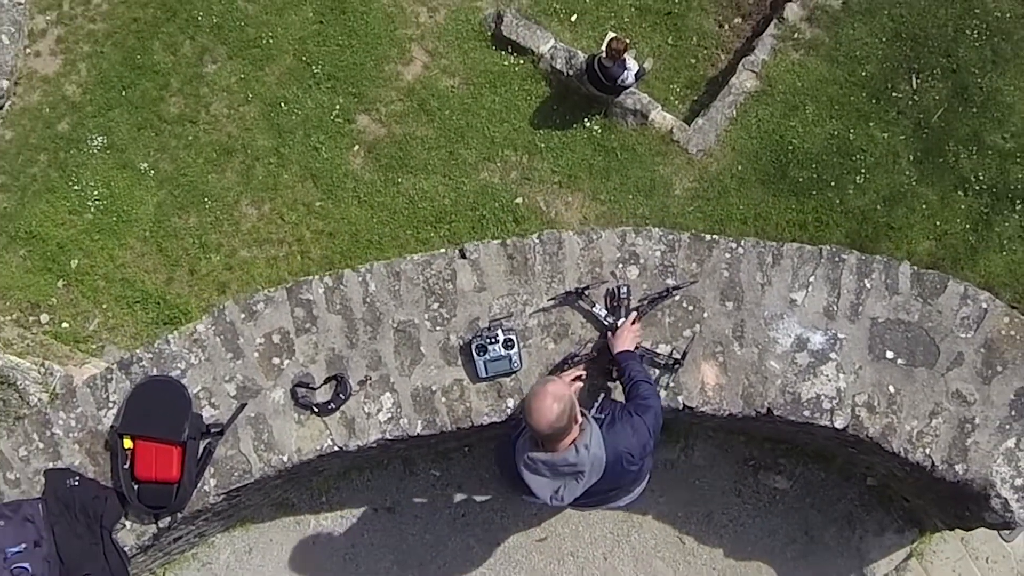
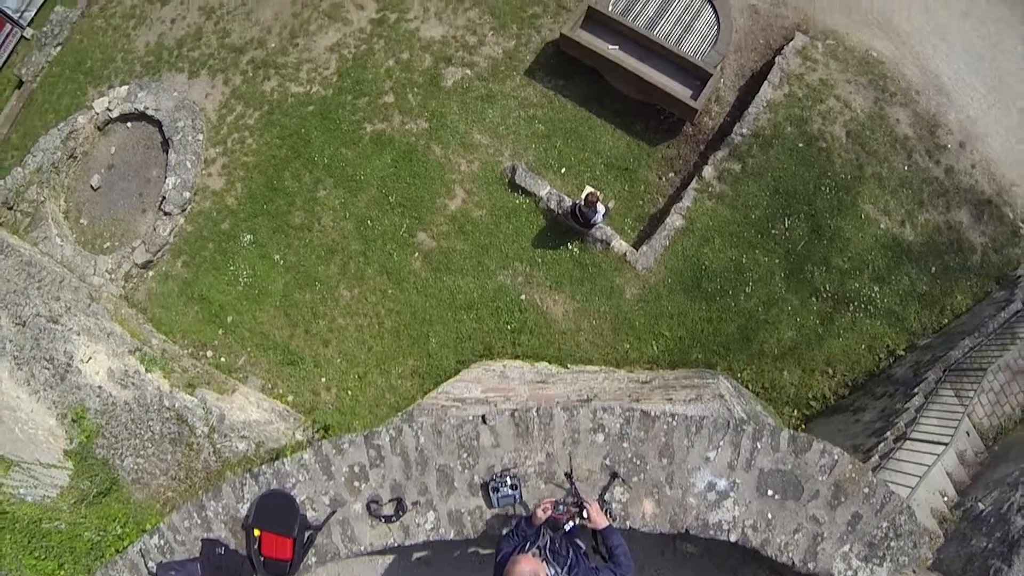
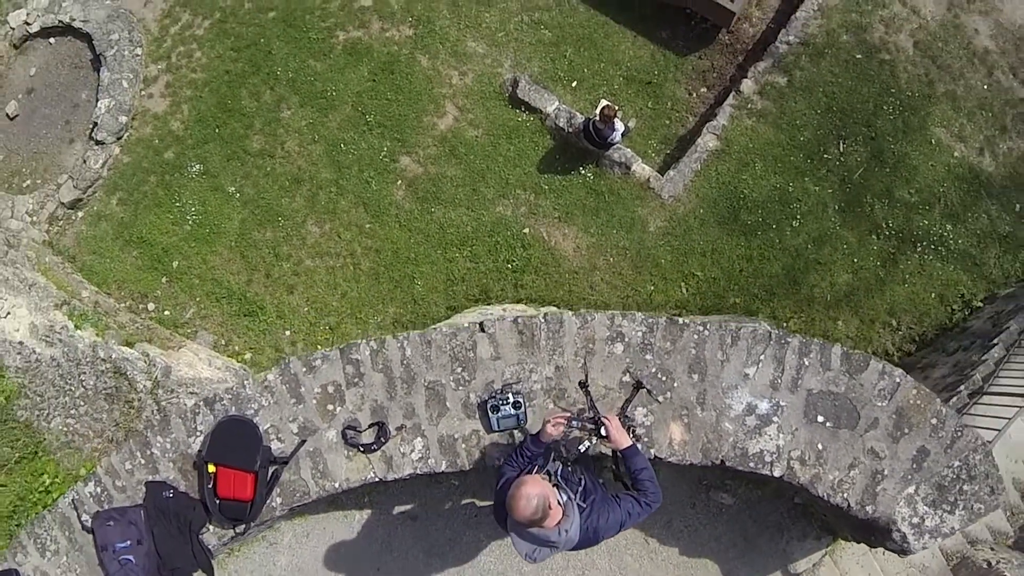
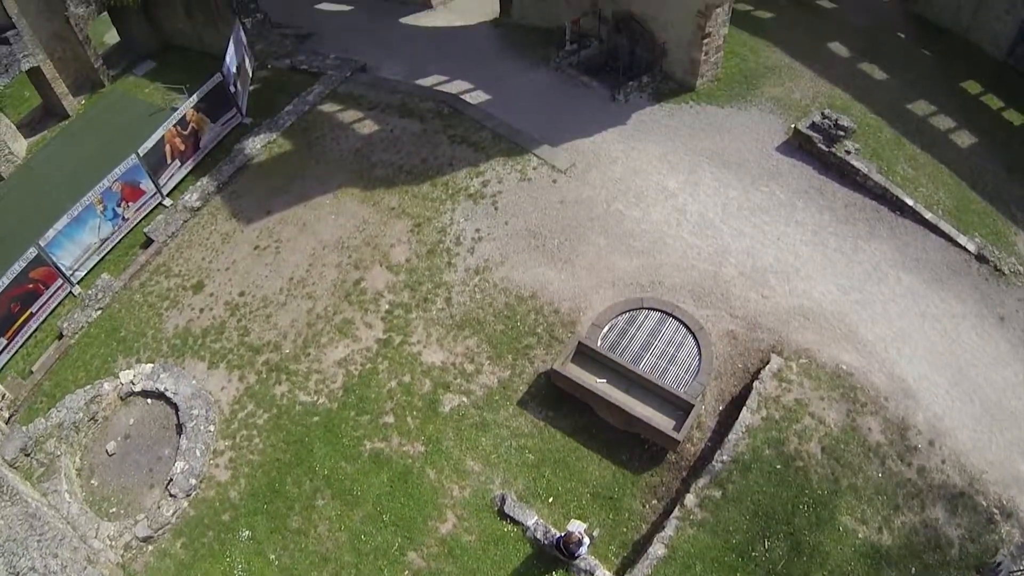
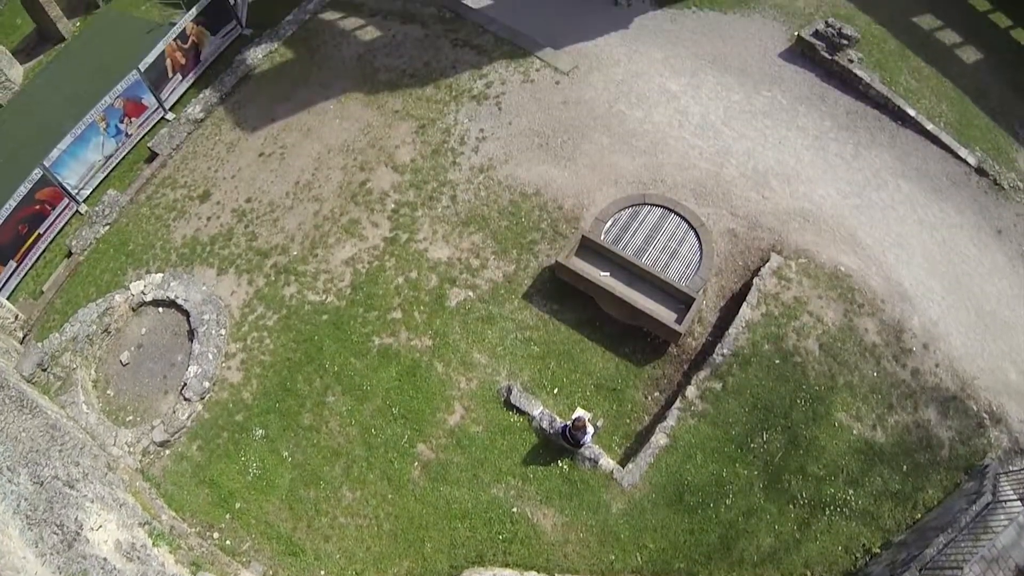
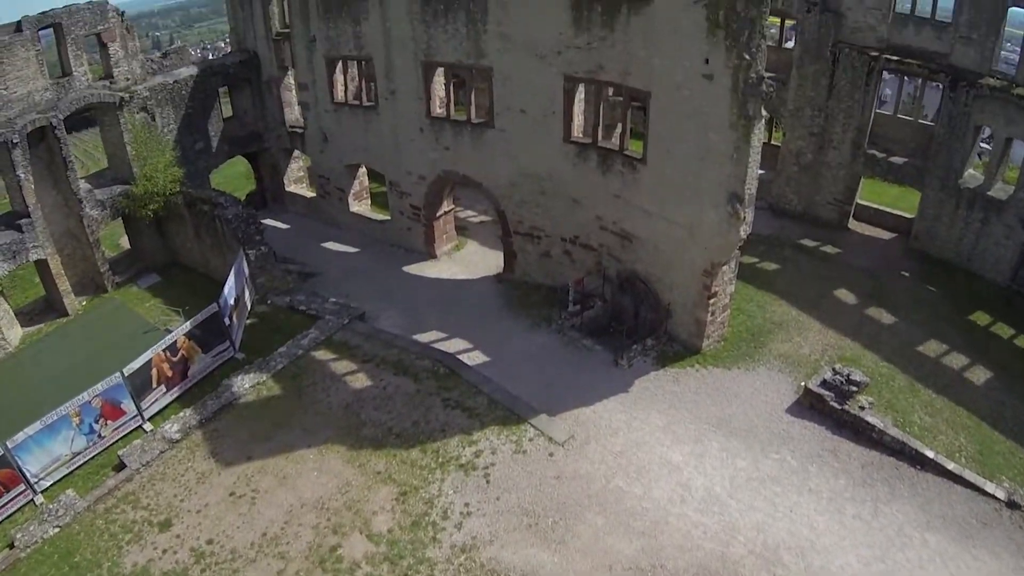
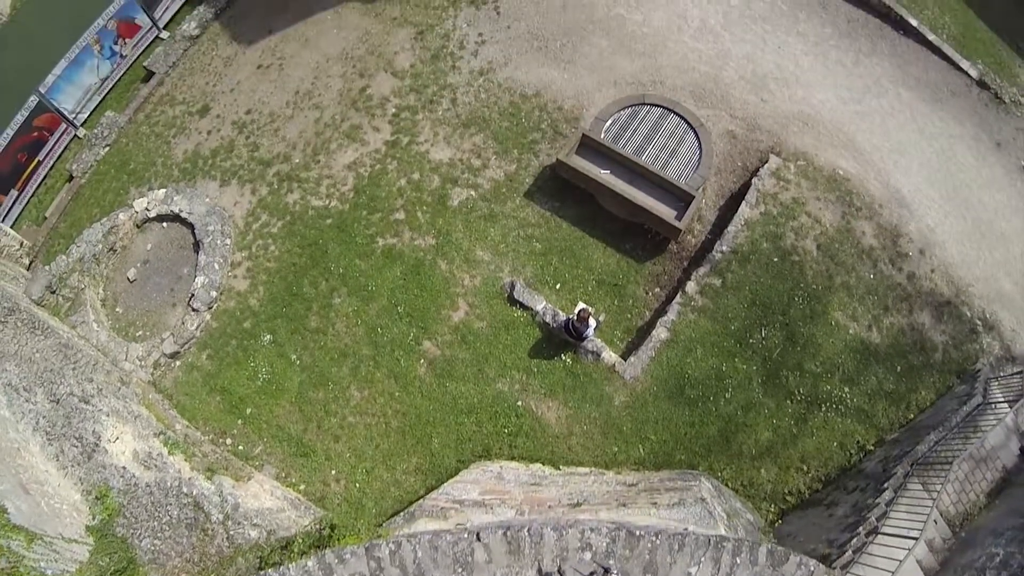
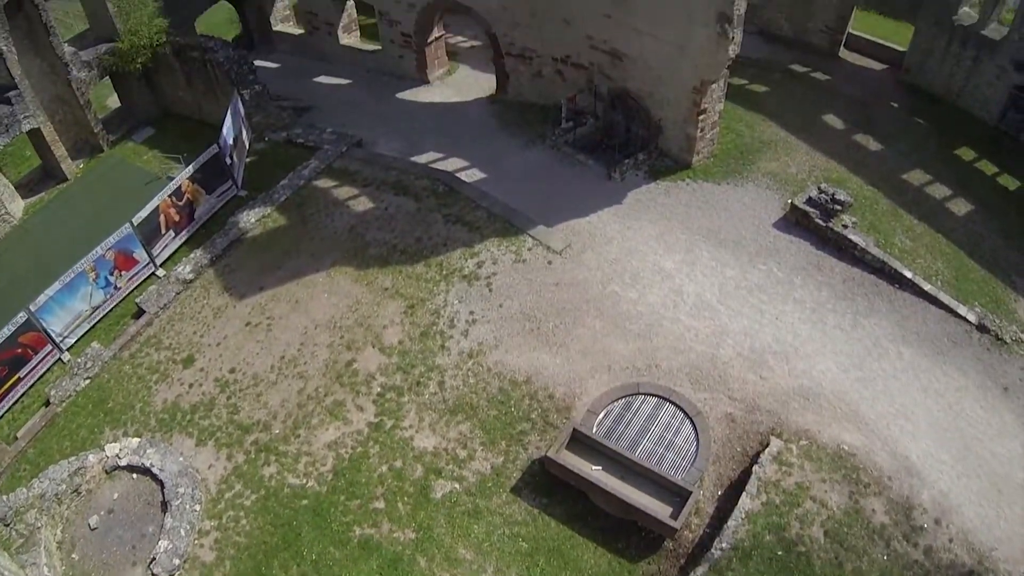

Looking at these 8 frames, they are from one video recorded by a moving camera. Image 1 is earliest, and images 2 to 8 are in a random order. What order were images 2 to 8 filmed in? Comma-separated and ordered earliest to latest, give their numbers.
3, 2, 7, 5, 4, 8, 6
